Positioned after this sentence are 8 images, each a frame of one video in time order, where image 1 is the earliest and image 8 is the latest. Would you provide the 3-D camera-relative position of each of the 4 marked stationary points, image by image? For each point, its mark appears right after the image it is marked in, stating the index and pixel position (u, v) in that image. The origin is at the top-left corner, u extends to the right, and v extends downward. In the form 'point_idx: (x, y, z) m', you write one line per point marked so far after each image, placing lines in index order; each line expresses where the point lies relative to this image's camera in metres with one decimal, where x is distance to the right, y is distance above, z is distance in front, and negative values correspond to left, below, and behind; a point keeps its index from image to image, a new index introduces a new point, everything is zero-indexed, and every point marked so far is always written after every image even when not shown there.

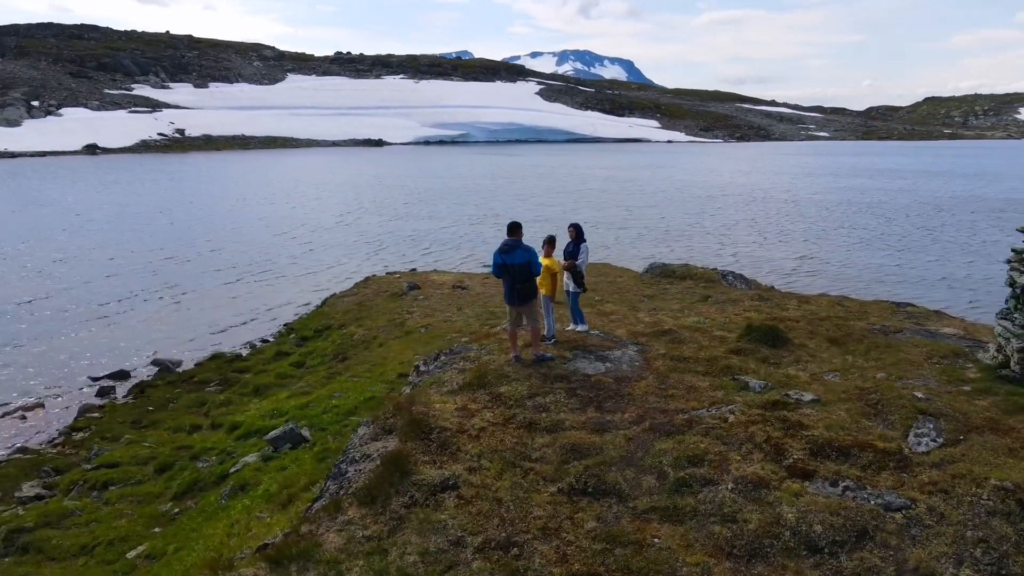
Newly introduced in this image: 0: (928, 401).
0: (+5.2, -1.4, +9.0) m
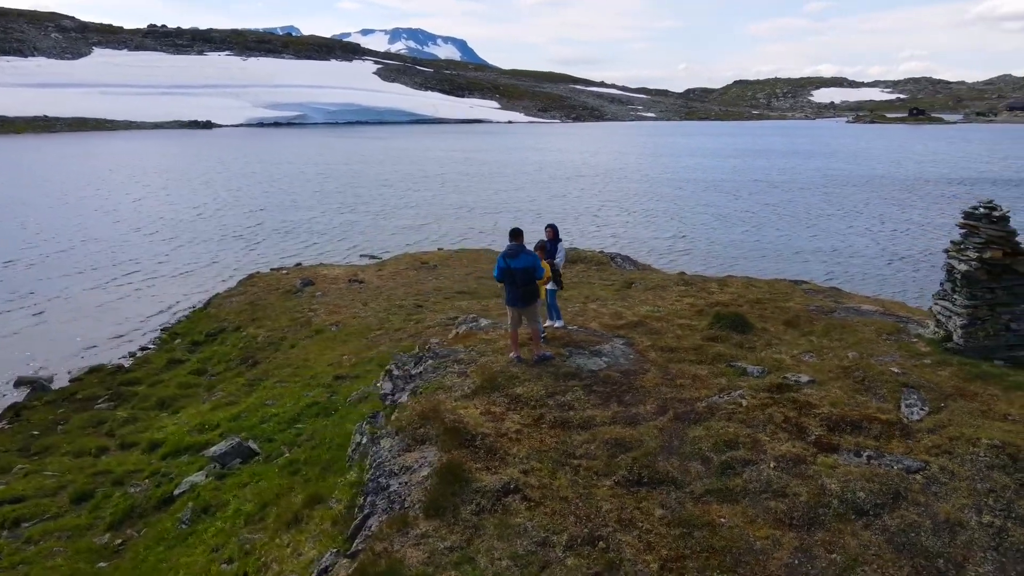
0: (+5.7, -1.3, +10.6) m
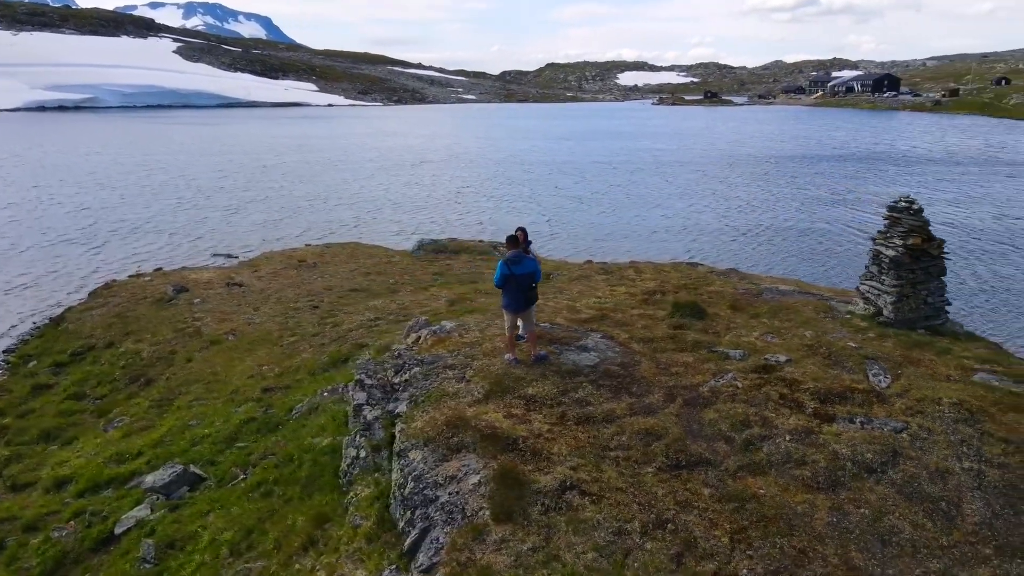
0: (+5.9, -1.0, +12.4) m
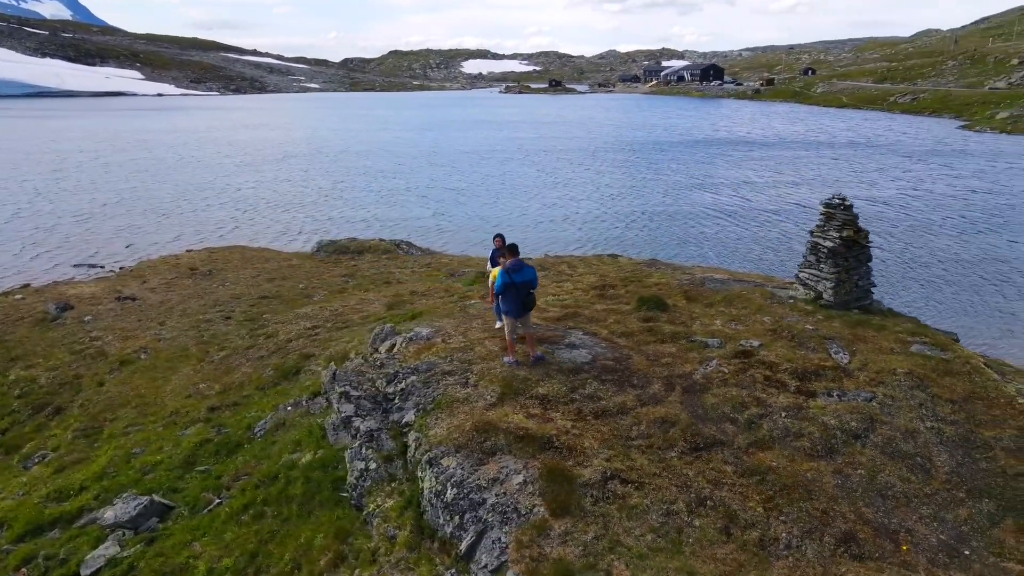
0: (+5.9, -0.8, +14.2) m
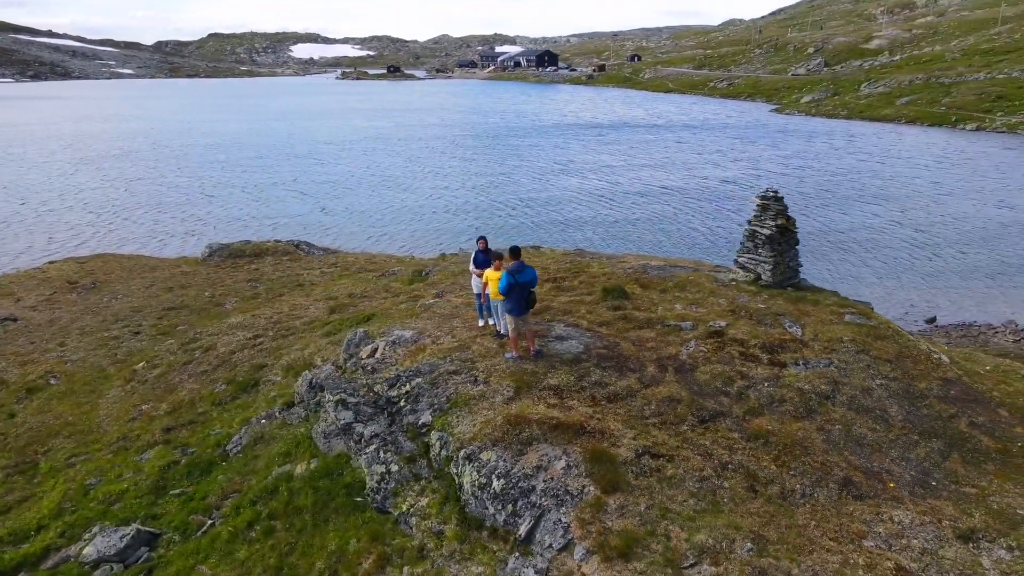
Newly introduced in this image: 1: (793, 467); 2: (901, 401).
0: (+5.6, -0.4, +16.2) m
1: (+4.5, -2.9, +11.8) m
2: (+7.2, -2.1, +13.6) m
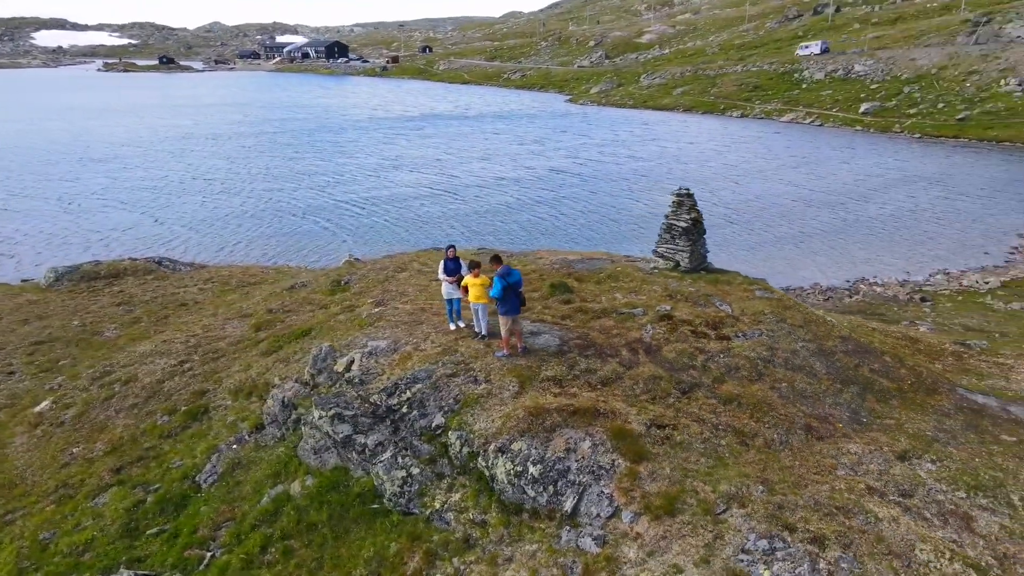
0: (+4.7, -0.1, +18.8) m
1: (+4.9, -2.6, +14.3) m
2: (+7.0, -1.6, +16.7) m
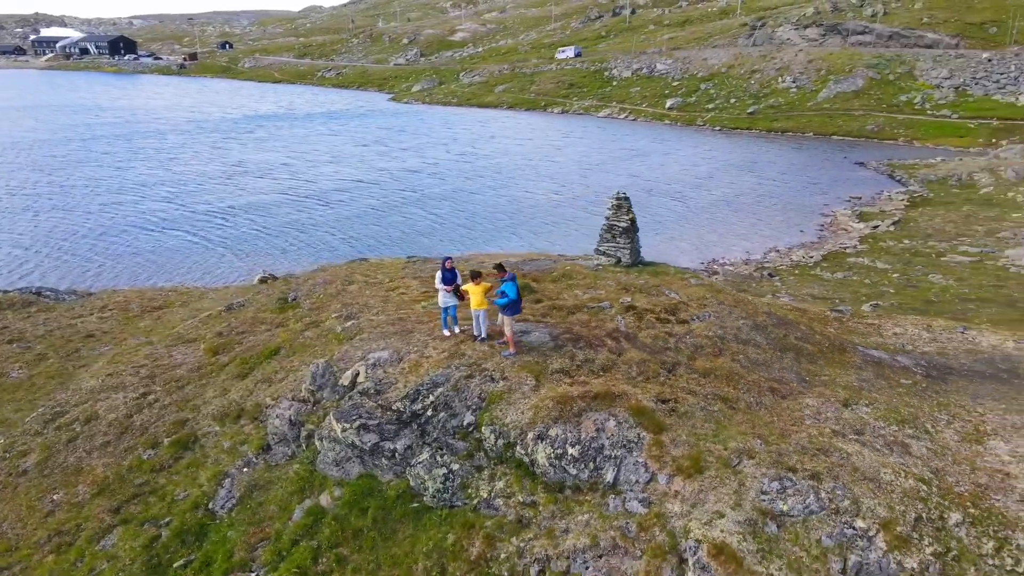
0: (+3.8, +0.1, +21.4) m
1: (+5.3, -2.3, +17.1) m
2: (+6.7, -1.2, +19.9) m
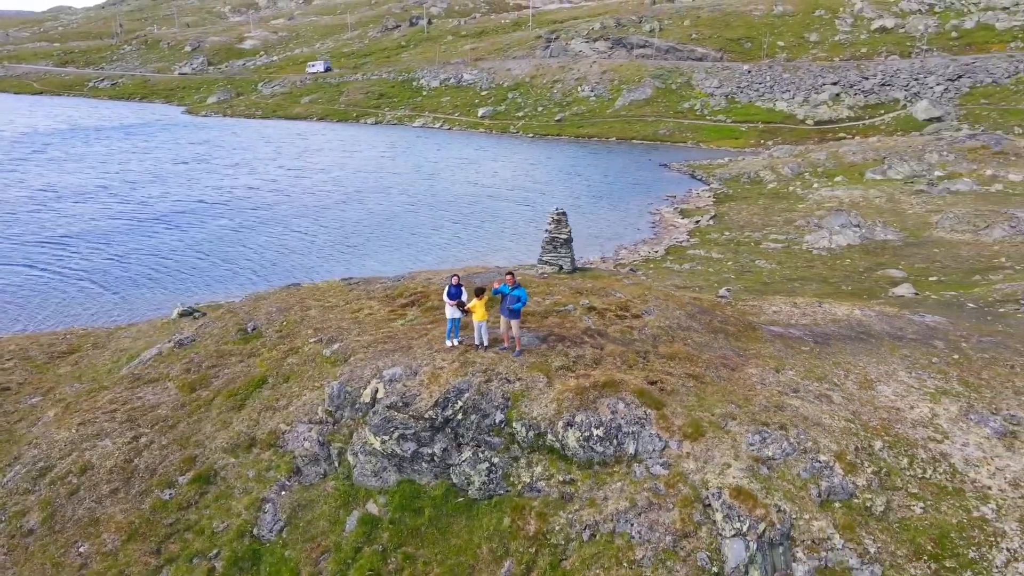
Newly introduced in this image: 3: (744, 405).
0: (+2.6, +0.1, +24.5) m
1: (+5.3, -2.2, +20.8) m
2: (+5.8, -1.0, +23.9) m
3: (+6.0, -3.0, +19.1) m
